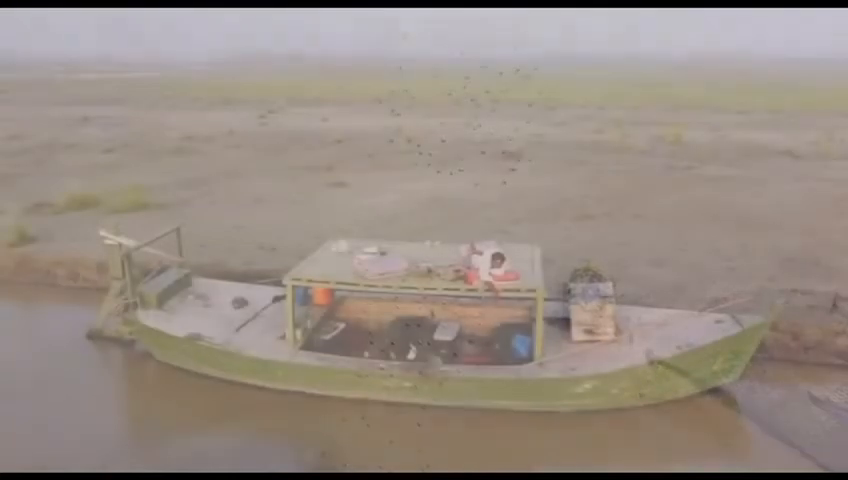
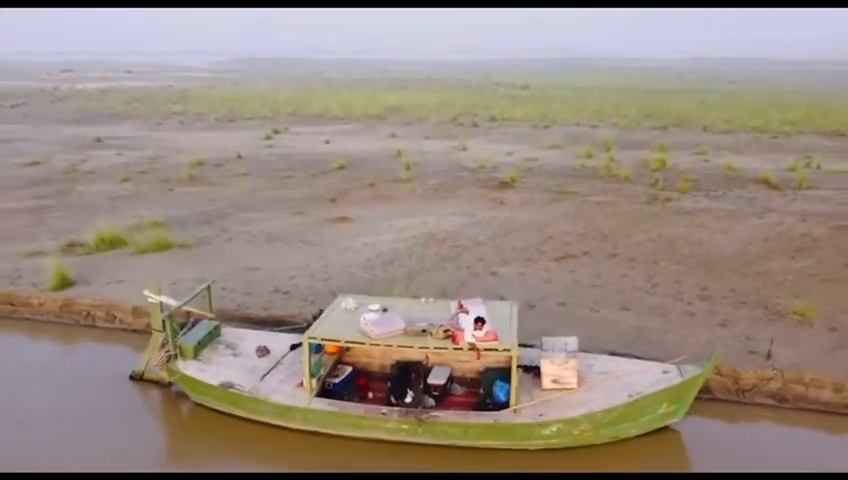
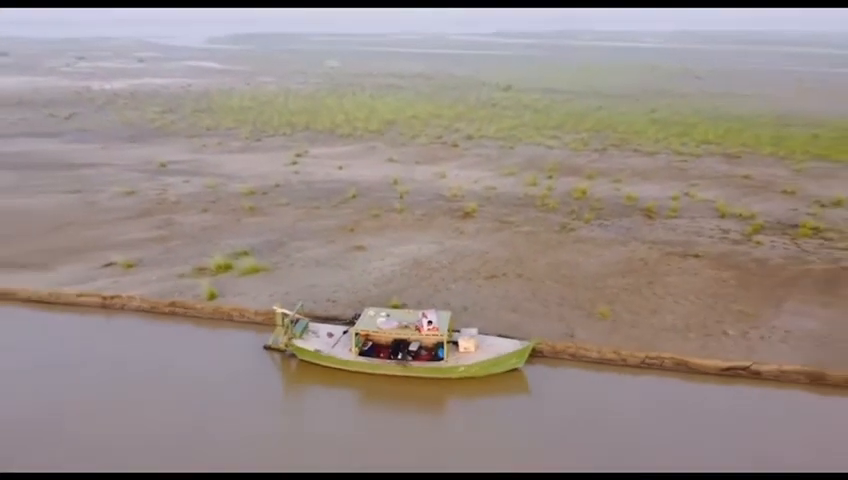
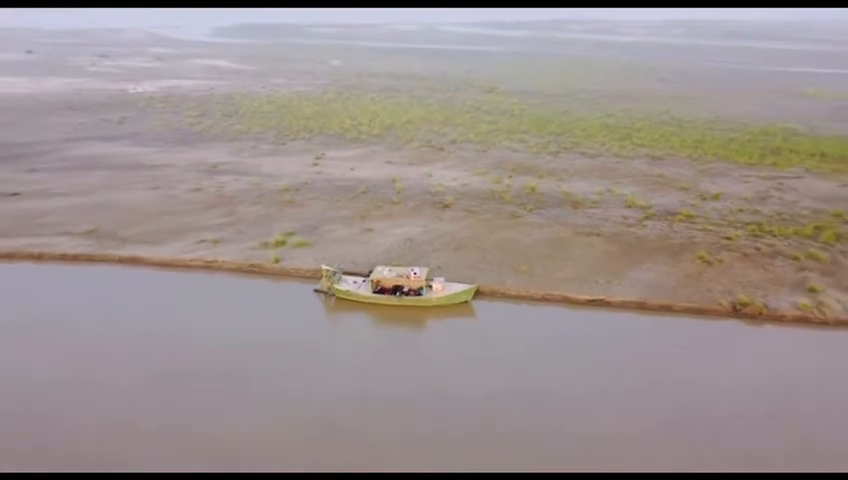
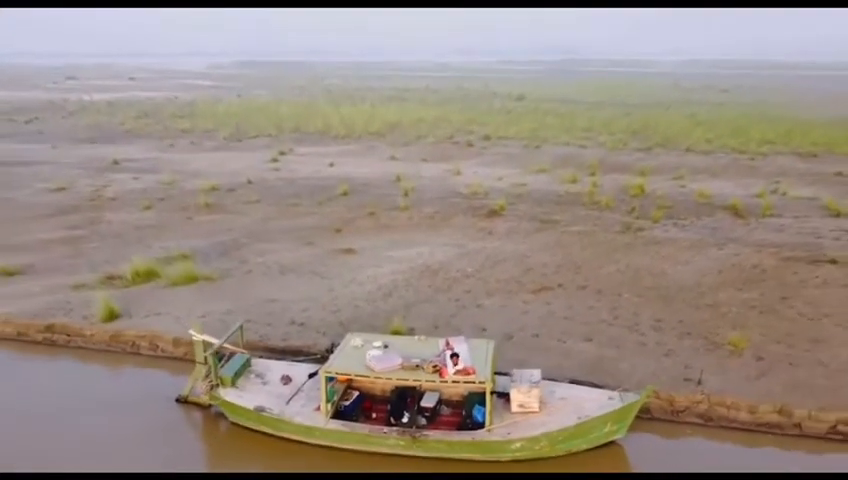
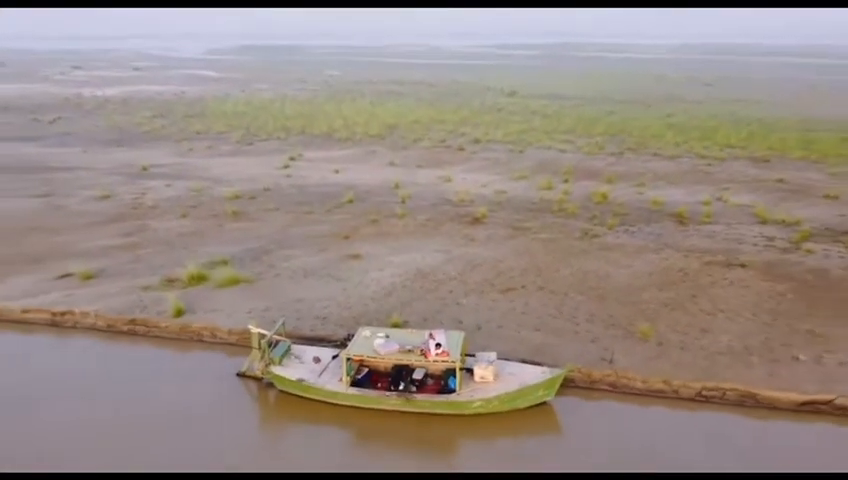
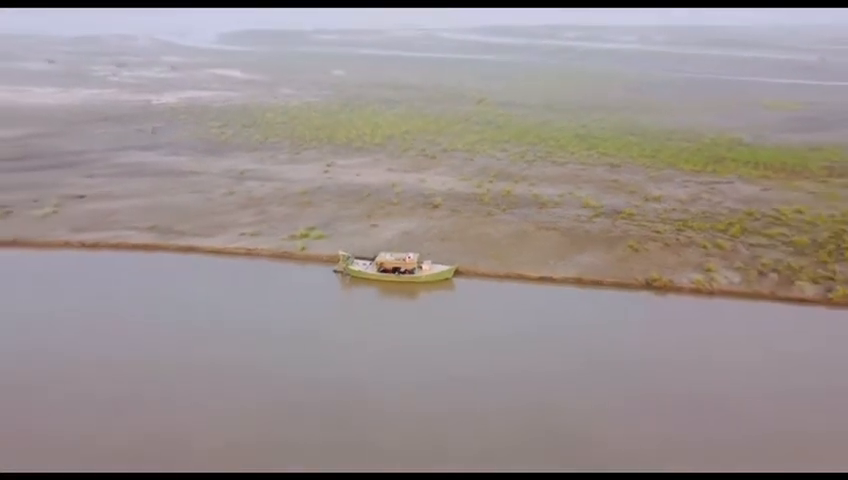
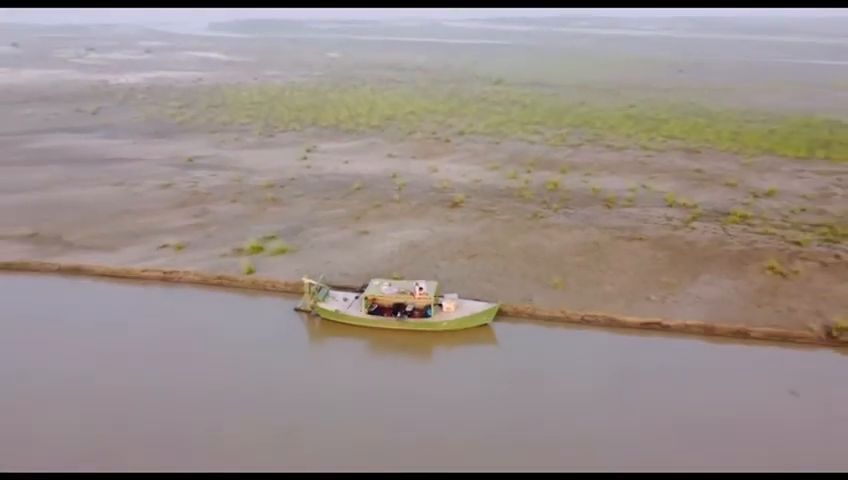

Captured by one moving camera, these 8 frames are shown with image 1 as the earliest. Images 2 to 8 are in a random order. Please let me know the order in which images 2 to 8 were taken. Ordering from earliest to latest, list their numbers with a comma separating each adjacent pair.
2, 5, 6, 3, 8, 4, 7
